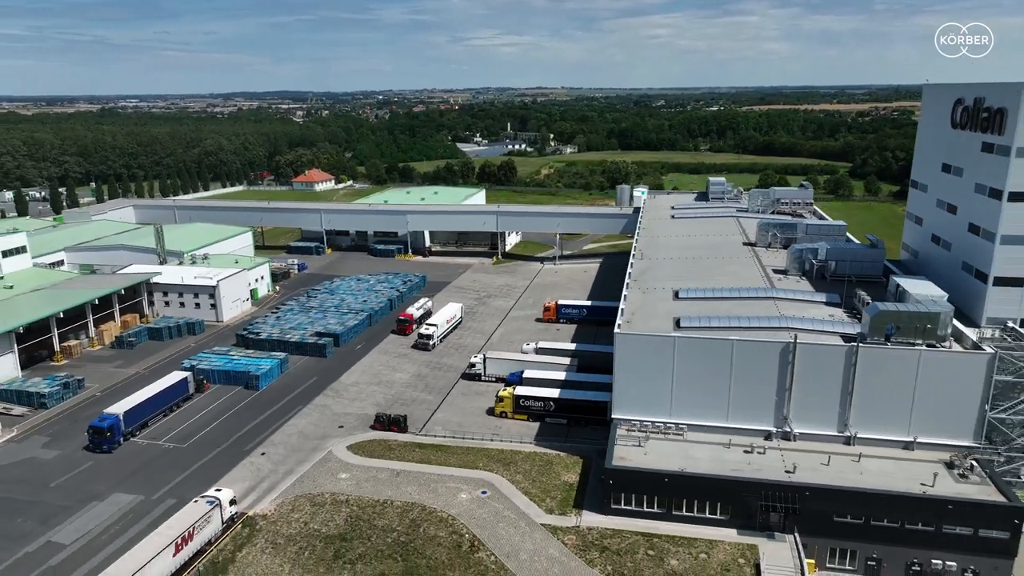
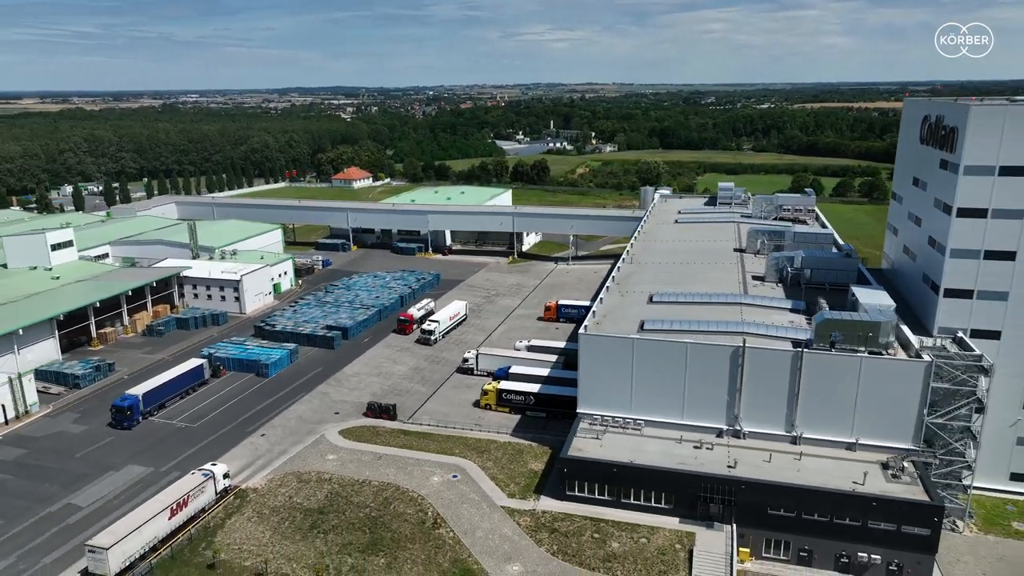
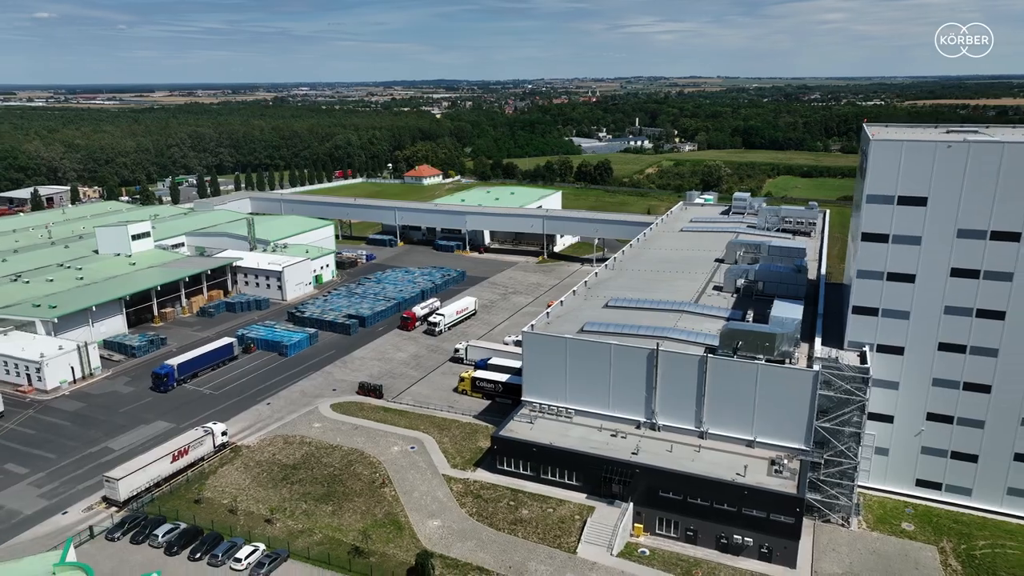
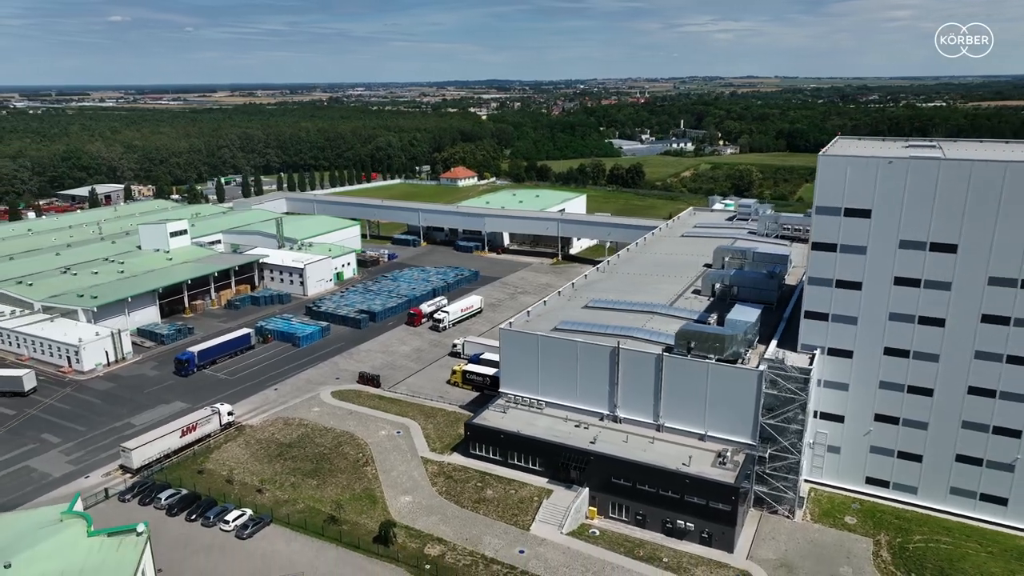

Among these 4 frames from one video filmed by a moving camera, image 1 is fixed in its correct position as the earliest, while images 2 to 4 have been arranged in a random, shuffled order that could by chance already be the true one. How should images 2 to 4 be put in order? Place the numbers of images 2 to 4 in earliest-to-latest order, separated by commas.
2, 3, 4
